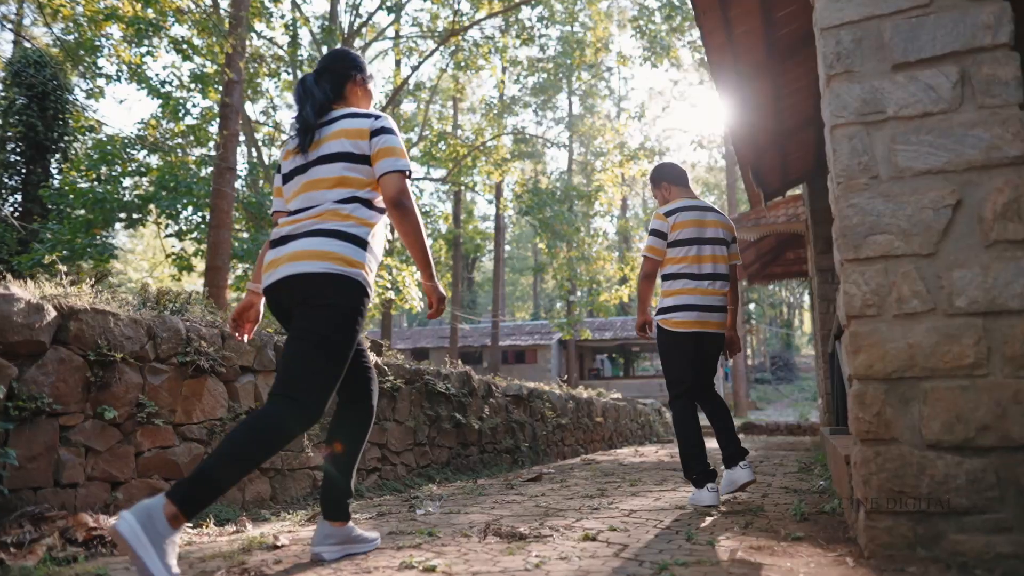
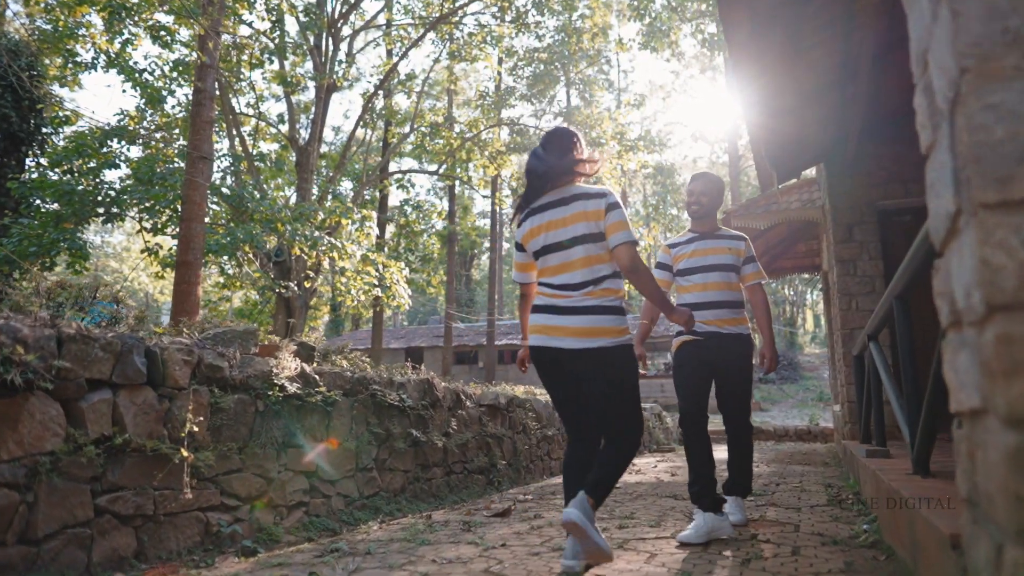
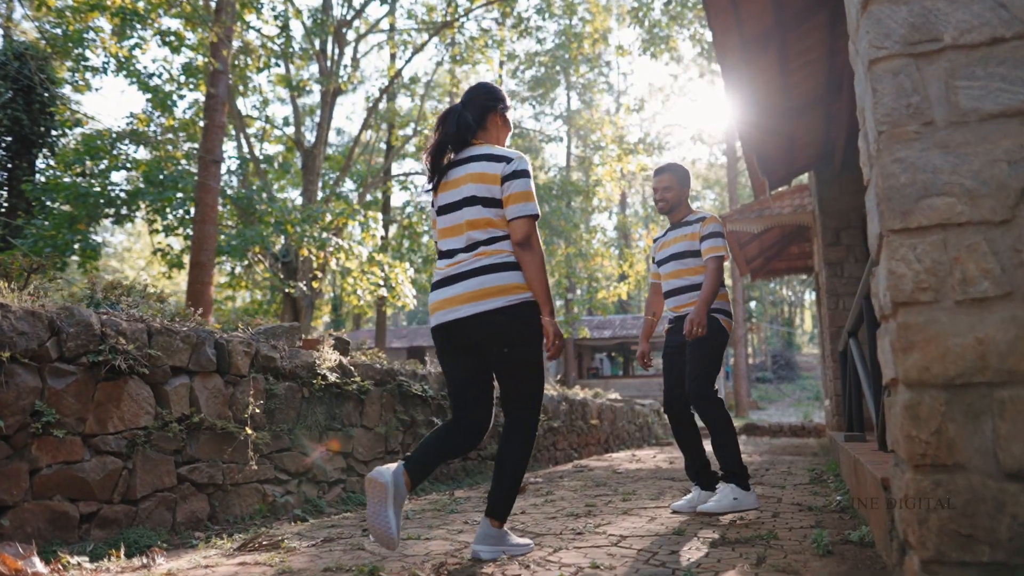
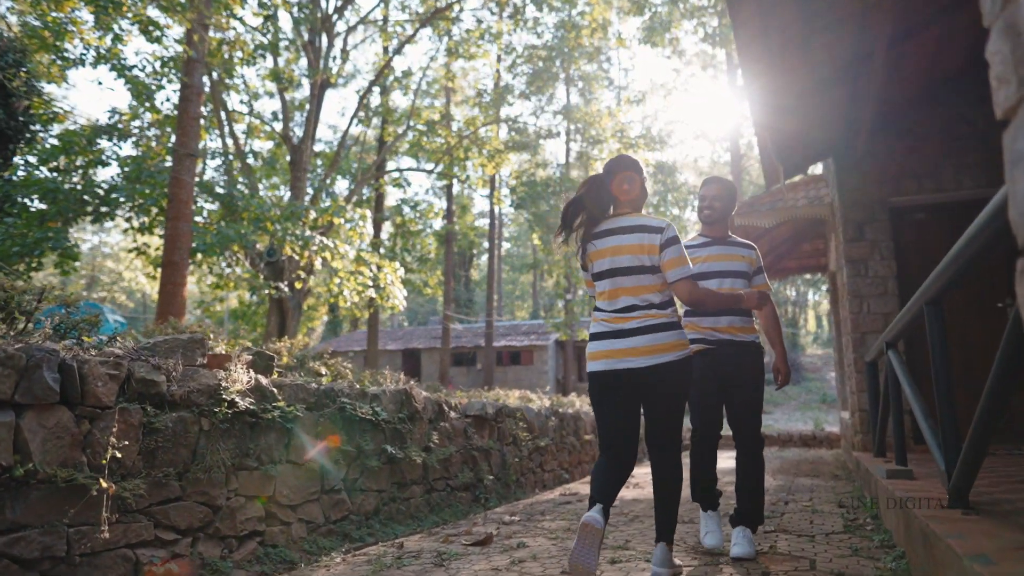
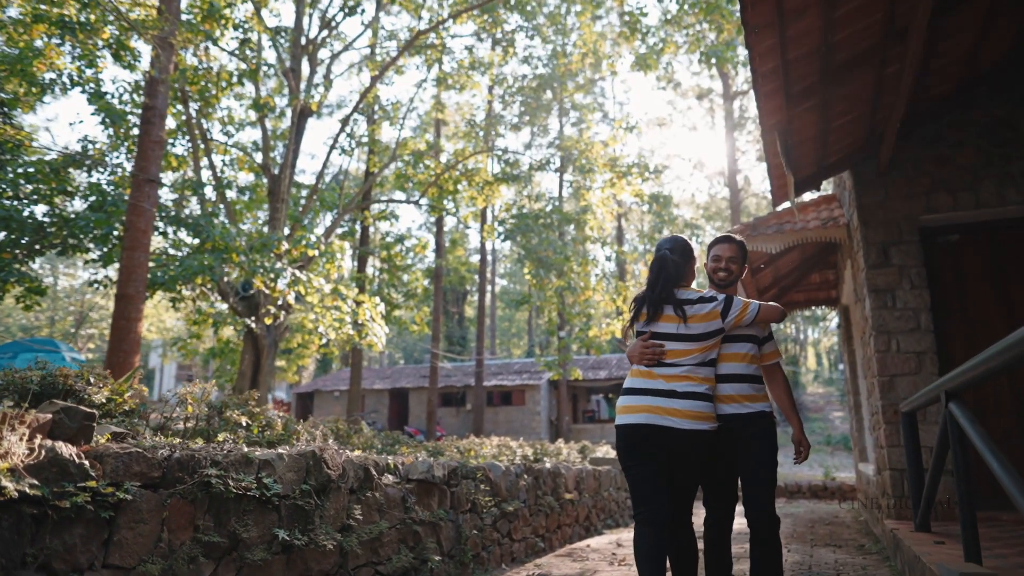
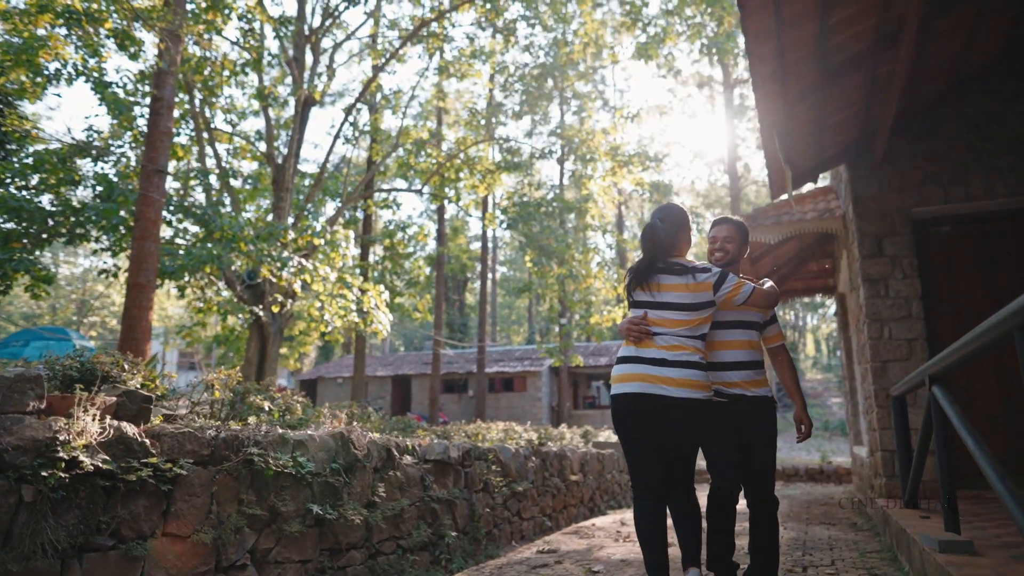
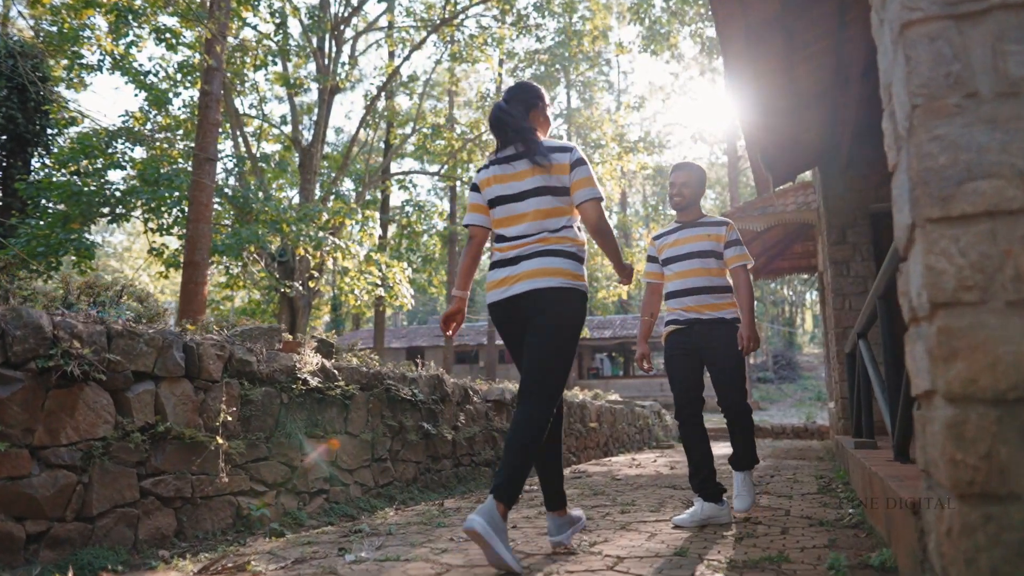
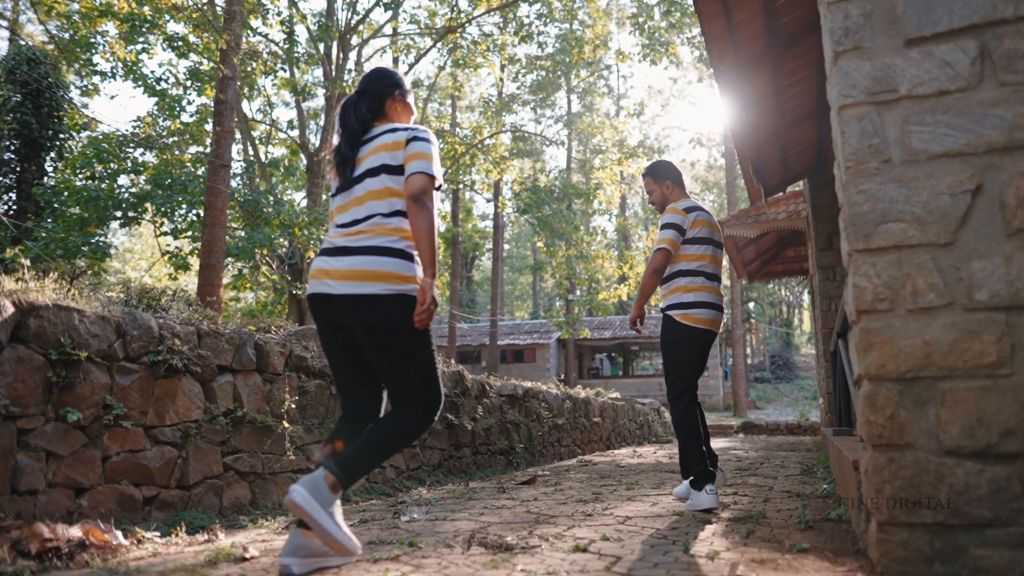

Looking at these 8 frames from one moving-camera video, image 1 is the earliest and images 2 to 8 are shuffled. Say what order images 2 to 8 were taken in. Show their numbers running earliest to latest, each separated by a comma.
8, 3, 7, 2, 4, 6, 5
